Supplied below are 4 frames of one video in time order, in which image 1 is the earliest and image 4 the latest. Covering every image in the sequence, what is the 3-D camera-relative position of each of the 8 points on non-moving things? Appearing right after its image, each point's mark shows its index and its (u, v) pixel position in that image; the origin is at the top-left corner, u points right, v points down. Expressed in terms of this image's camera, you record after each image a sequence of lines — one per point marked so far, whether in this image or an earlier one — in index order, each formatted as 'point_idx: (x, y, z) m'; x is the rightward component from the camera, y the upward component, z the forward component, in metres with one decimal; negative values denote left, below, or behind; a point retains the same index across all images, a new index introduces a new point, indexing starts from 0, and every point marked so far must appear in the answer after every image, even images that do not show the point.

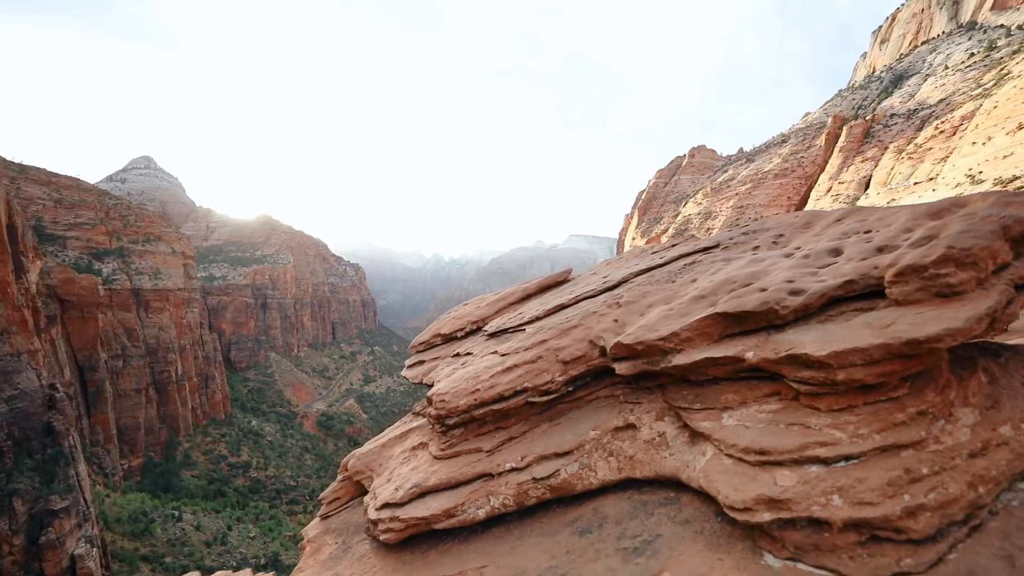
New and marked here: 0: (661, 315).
0: (+1.7, -0.3, +5.3) m
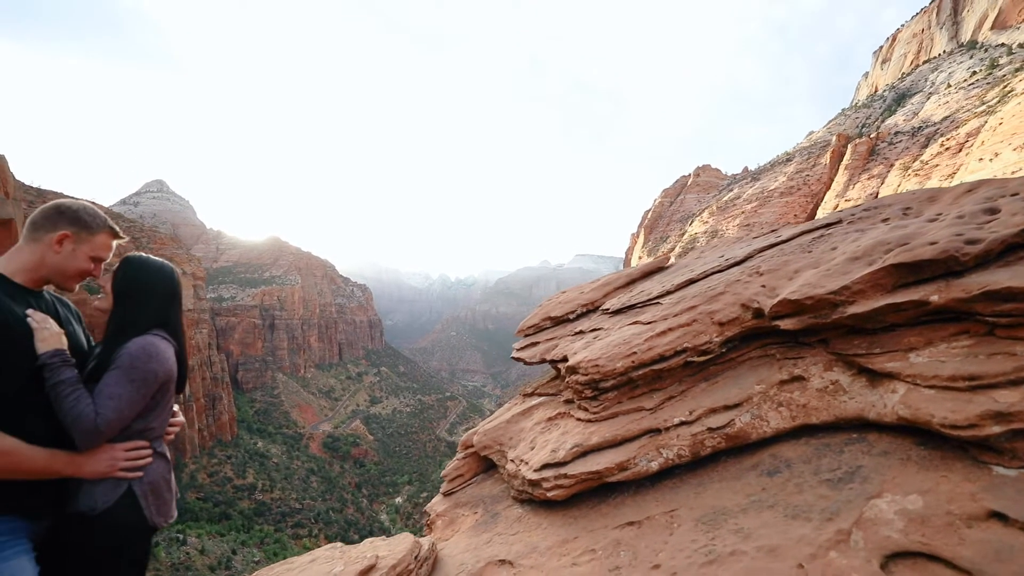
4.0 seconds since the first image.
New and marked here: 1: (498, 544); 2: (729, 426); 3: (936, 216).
0: (+3.9, +0.2, +5.7) m
1: (-0.2, -3.5, +6.1) m
2: (+2.7, -1.7, +5.6) m
3: (+5.6, +0.9, +6.0) m
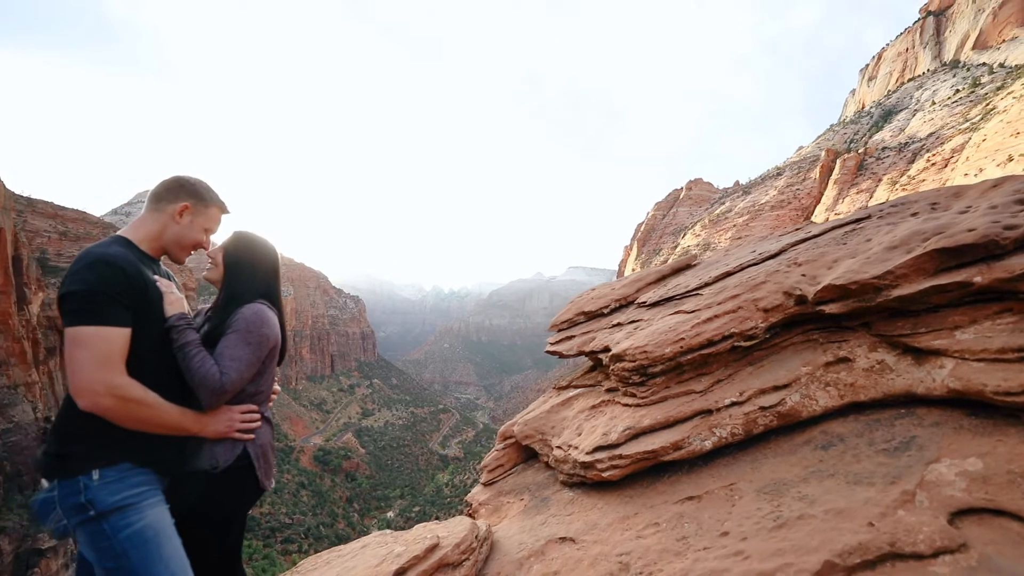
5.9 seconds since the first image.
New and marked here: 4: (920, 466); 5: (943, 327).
0: (+4.7, +0.3, +6.1) m
1: (+0.6, -3.3, +6.3) m
2: (+3.5, -1.5, +5.9) m
3: (+6.4, +1.1, +6.4) m
4: (+4.1, -1.8, +4.5) m
5: (+5.0, -0.5, +5.3) m
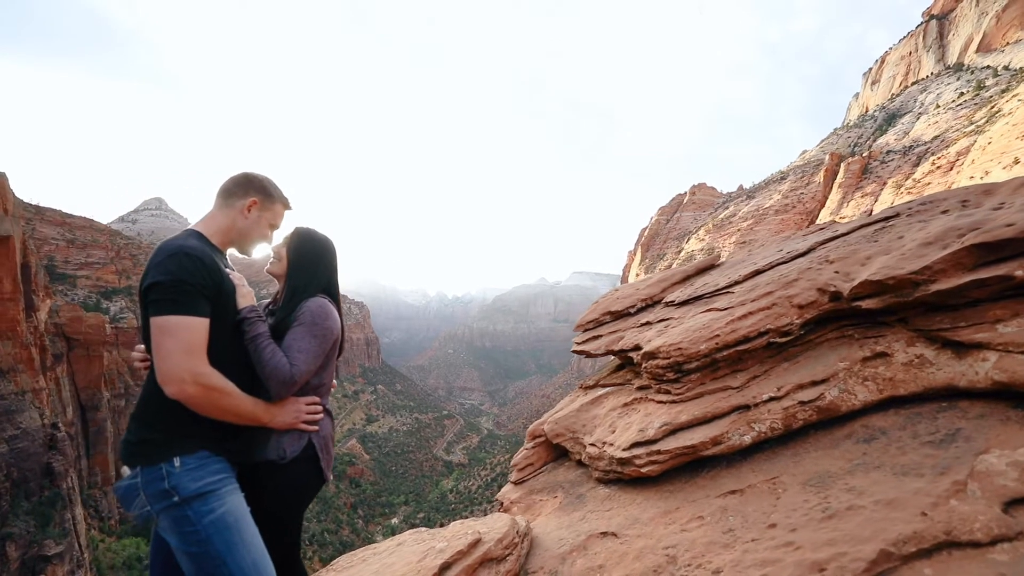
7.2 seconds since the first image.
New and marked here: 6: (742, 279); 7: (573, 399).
0: (+5.2, +0.4, +6.1) m
1: (+1.1, -3.3, +6.4) m
2: (+4.0, -1.5, +5.9) m
3: (+6.9, +1.2, +6.4) m
4: (+4.6, -1.7, +4.6) m
5: (+5.5, -0.4, +5.3) m
6: (+4.0, +0.2, +7.9) m
7: (+1.3, -2.3, +9.5) m
